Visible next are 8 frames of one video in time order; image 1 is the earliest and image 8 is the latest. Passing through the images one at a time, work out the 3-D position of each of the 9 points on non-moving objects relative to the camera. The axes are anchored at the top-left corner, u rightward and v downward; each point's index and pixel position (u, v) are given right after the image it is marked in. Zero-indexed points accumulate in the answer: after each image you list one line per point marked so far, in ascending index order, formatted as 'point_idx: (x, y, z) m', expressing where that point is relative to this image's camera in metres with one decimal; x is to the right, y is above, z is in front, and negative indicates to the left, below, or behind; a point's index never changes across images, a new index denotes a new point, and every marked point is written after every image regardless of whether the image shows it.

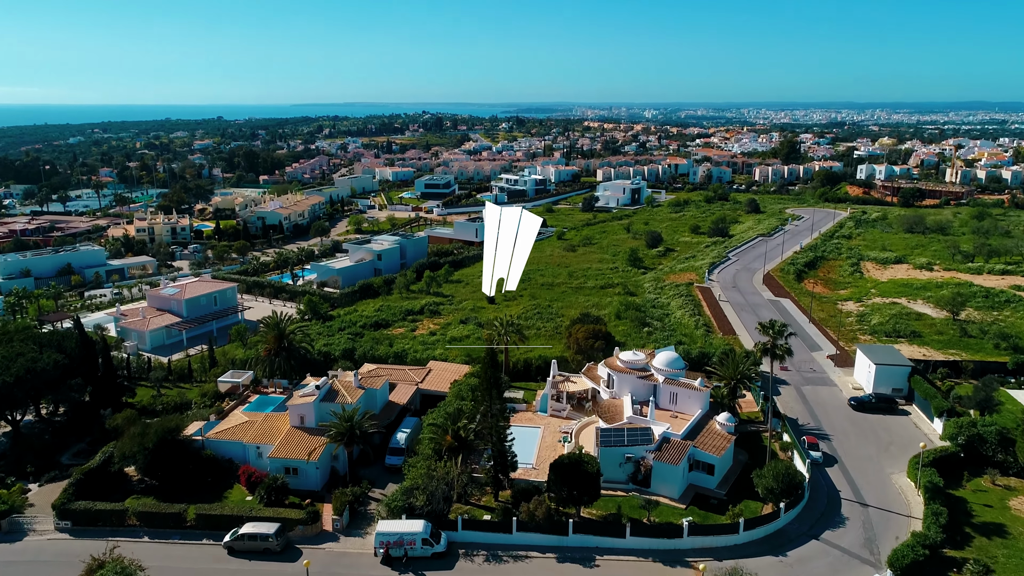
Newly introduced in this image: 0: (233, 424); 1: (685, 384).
0: (-6.1, -3.0, +16.3) m
1: (+3.7, -2.1, +15.9) m
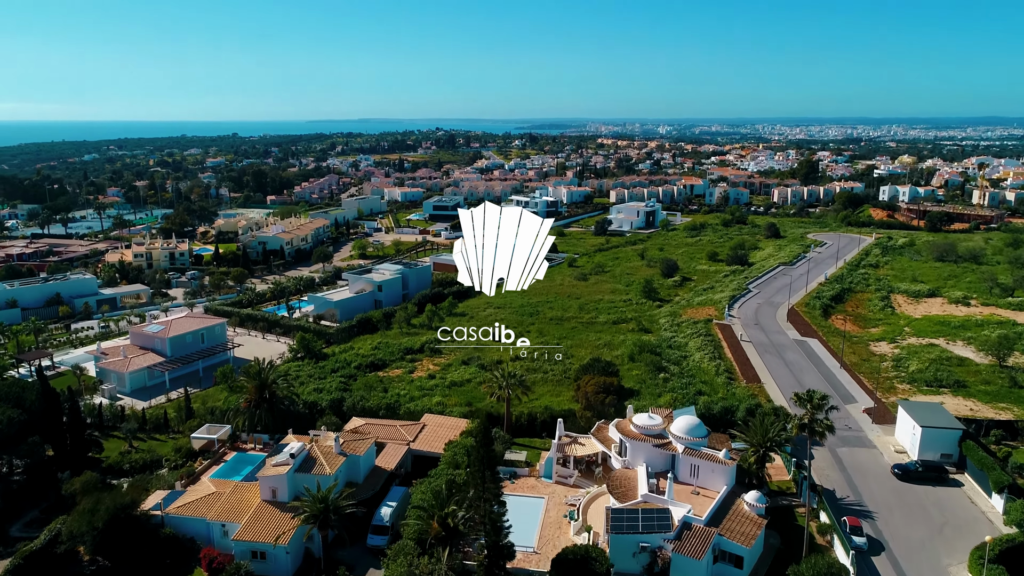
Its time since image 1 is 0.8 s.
0: (-6.1, -4.0, +14.5) m
1: (+3.7, -3.2, +13.9) m
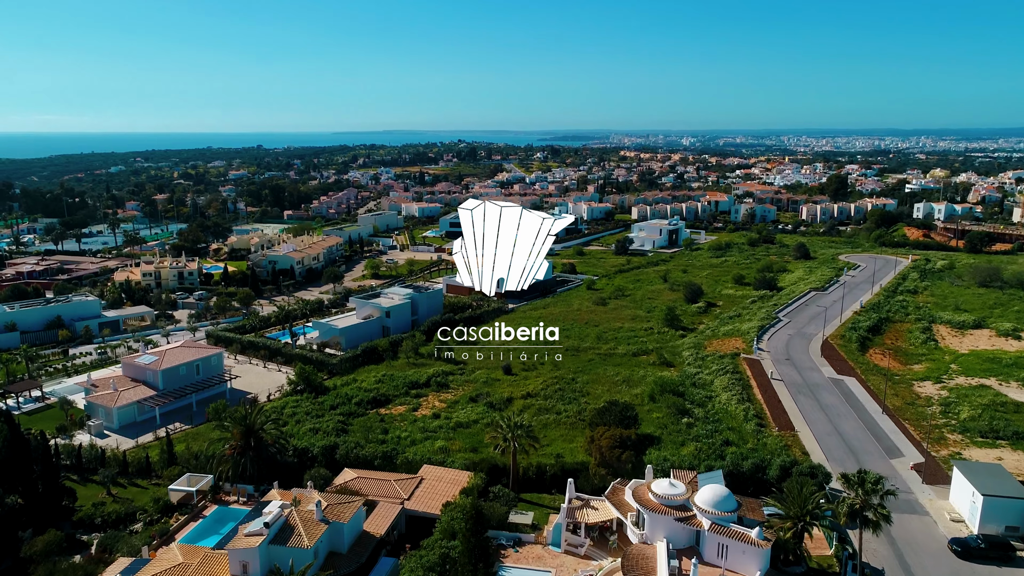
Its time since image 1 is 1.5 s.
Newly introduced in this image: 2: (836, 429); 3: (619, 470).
0: (-6.1, -4.9, +13.0) m
1: (+3.7, -4.0, +12.1) m
2: (+8.5, -3.7, +19.4) m
3: (+2.3, -3.9, +16.1) m
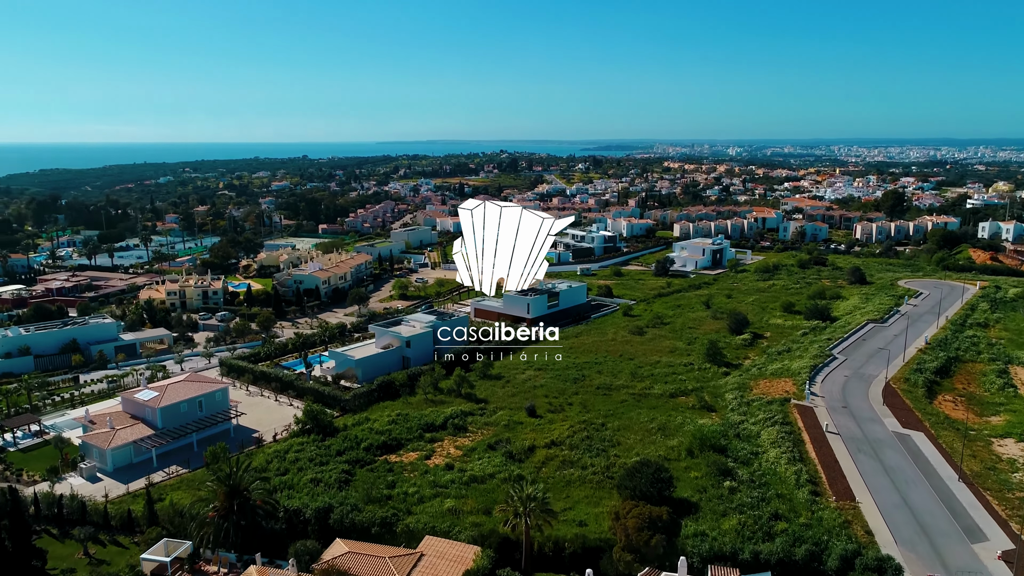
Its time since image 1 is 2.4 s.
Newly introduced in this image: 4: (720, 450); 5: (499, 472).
0: (-6.1, -5.7, +11.2) m
1: (+3.7, -5.0, +9.8) m
2: (+8.9, -4.8, +16.7) m
3: (+2.5, -4.9, +13.9) m
4: (+5.5, -4.3, +19.8) m
5: (-0.3, -4.8, +19.5) m
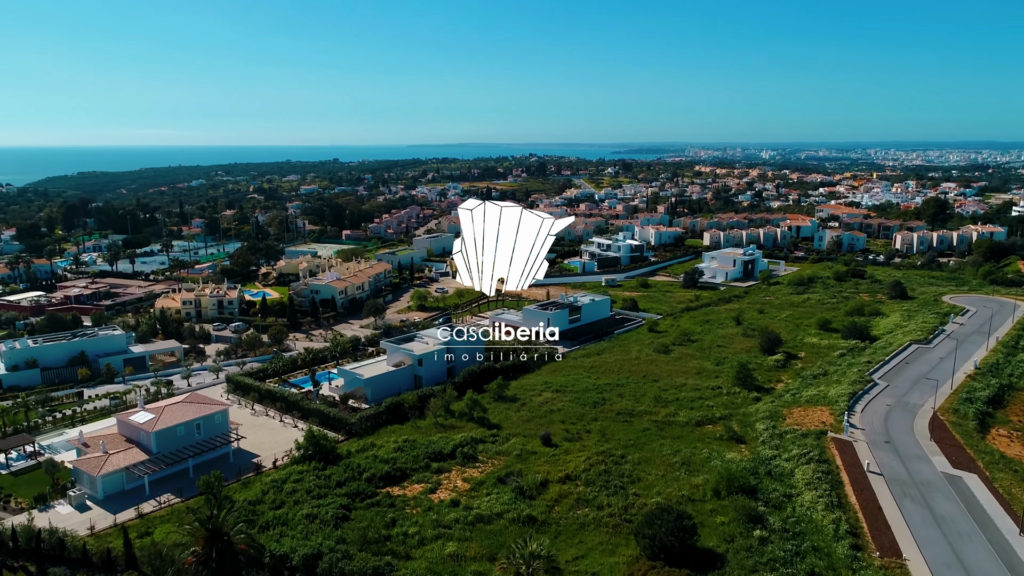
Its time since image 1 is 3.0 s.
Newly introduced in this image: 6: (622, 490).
0: (-6.2, -6.2, +9.9) m
1: (+3.5, -5.5, +8.2) m
2: (+9.0, -5.4, +14.9) m
3: (+2.6, -5.5, +12.3) m
4: (+5.8, -4.9, +18.1) m
5: (-0.1, -5.4, +18.0) m
6: (+2.8, -5.1, +18.8) m
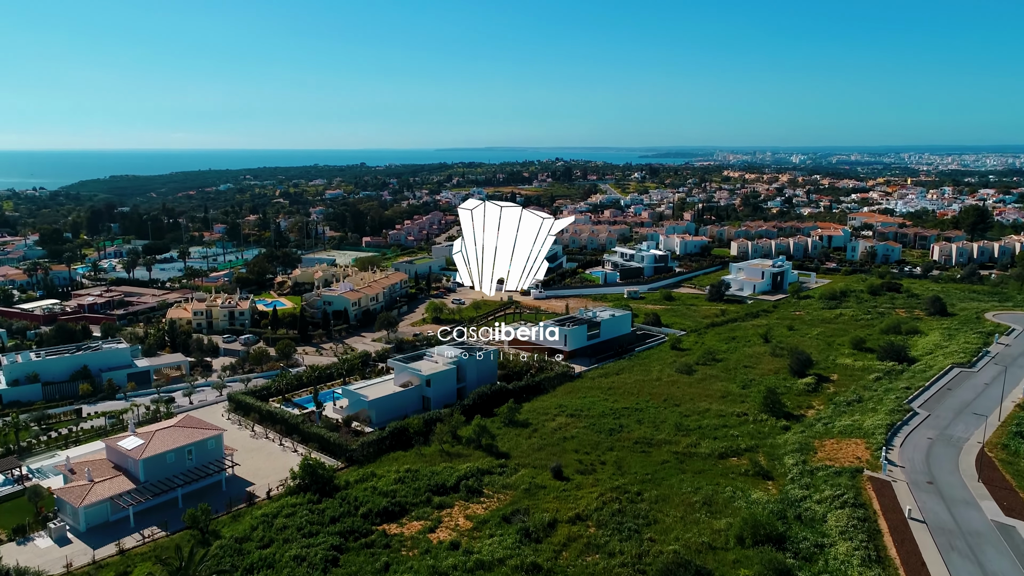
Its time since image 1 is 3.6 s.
0: (-6.4, -6.7, +8.7) m
1: (+3.2, -6.1, +6.6) m
2: (+8.9, -6.1, +13.1) m
3: (+2.4, -6.1, +10.8) m
4: (+5.8, -5.5, +16.4) m
5: (0.0, -6.0, +16.5) m
6: (+2.9, -5.7, +17.2) m
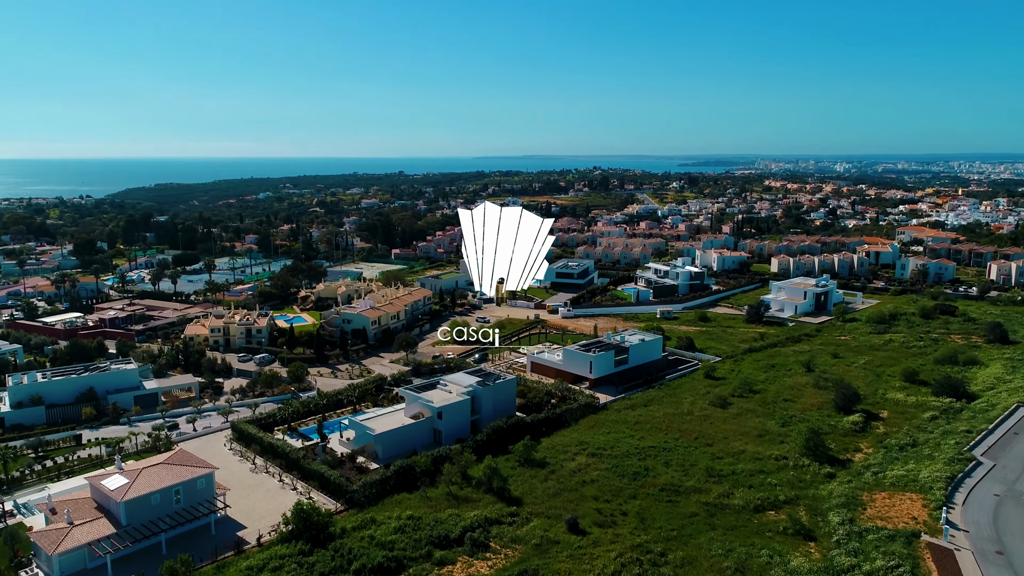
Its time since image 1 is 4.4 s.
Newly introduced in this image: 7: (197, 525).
0: (-6.7, -7.4, +7.1) m
1: (+2.8, -6.8, +4.5) m
2: (+8.8, -6.9, +10.8) m
3: (+2.2, -6.8, +8.7) m
4: (+5.9, -6.4, +14.2) m
5: (0.0, -6.8, +14.6) m
6: (+3.0, -6.5, +15.2) m
7: (-8.4, -6.3, +19.7) m
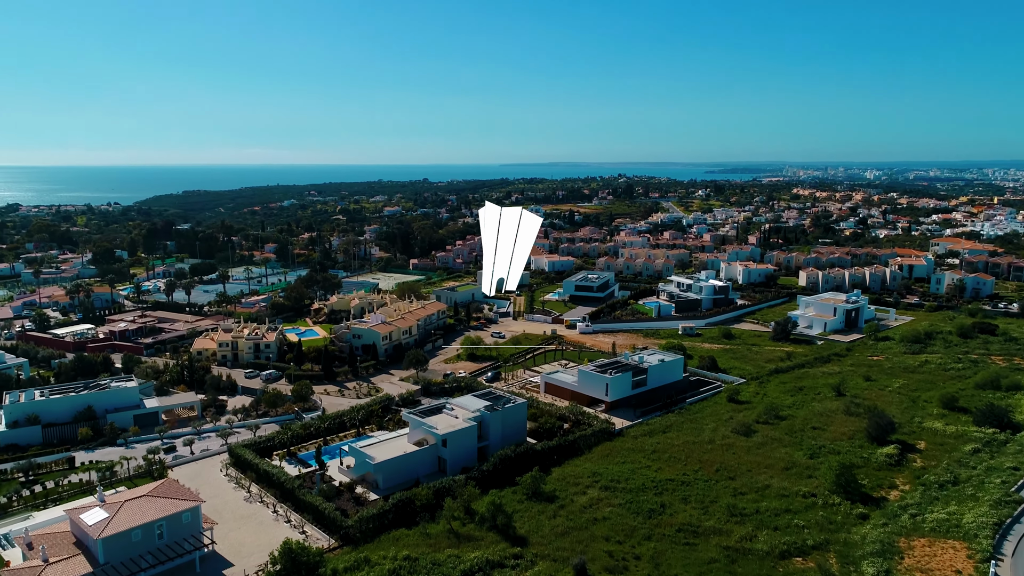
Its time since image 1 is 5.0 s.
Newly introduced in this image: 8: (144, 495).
0: (-7.0, -7.8, +5.9) m
1: (+2.4, -7.3, +3.0) m
2: (+8.6, -7.5, +9.1) m
3: (+1.9, -7.3, +7.2) m
4: (+5.8, -7.0, +12.6) m
5: (-0.1, -7.3, +13.2) m
6: (+2.9, -7.1, +13.7) m
7: (-8.3, -6.9, +18.5) m
8: (-9.5, -5.3, +19.2) m
